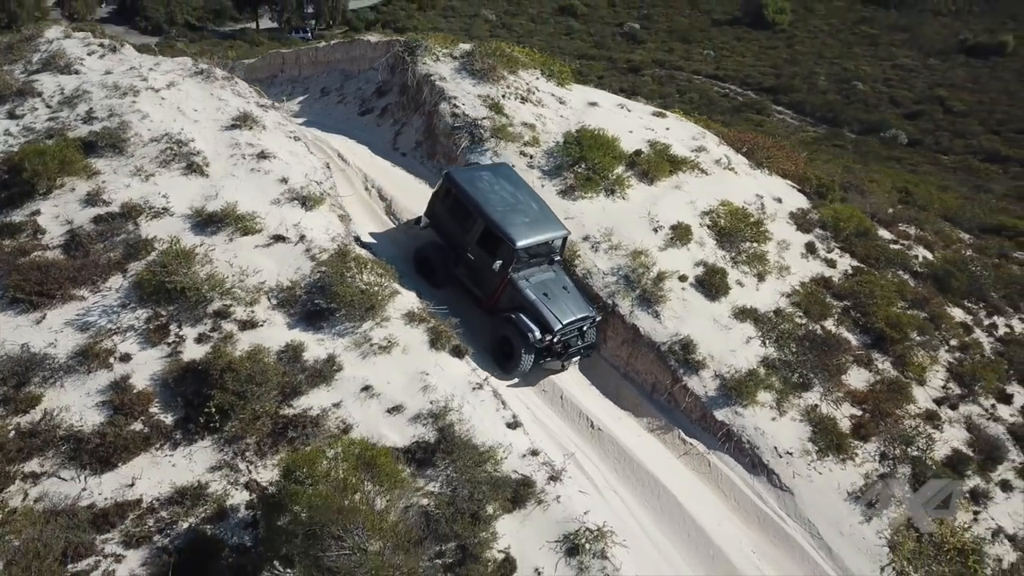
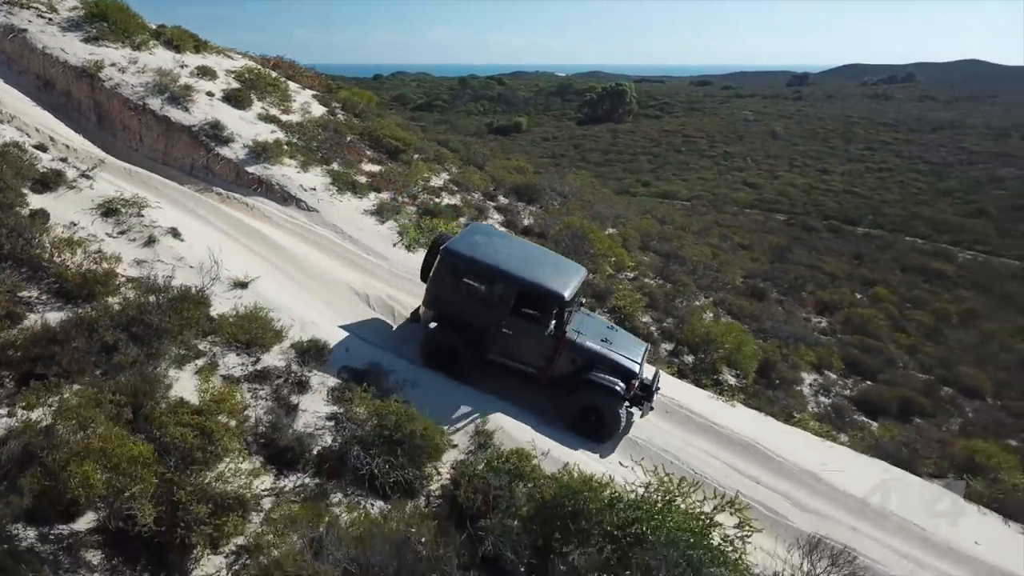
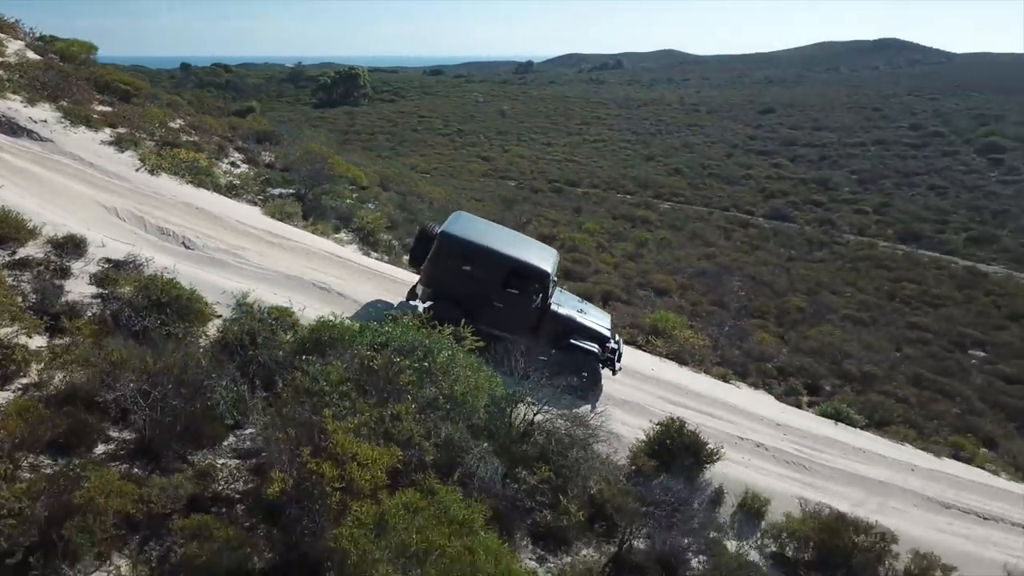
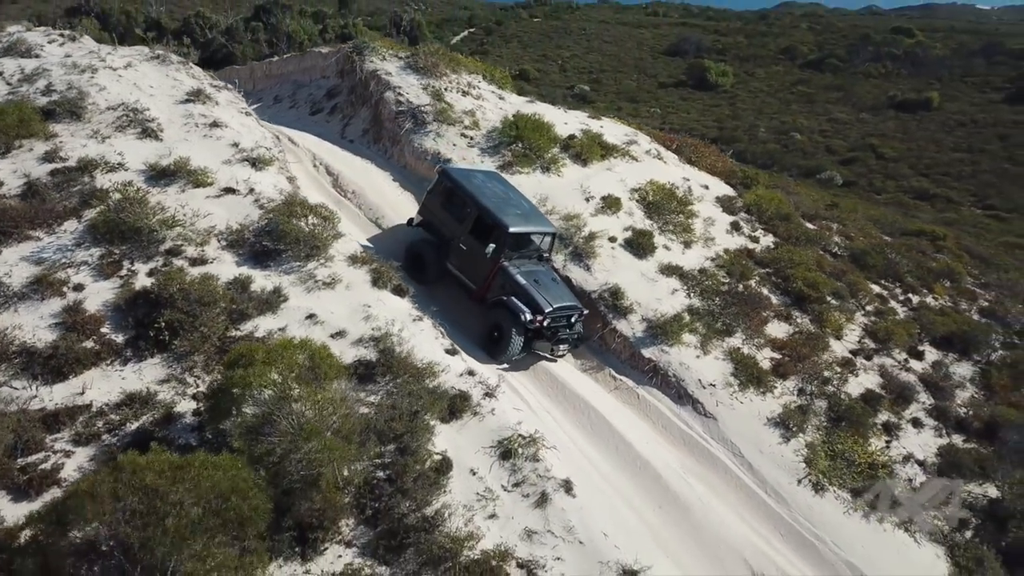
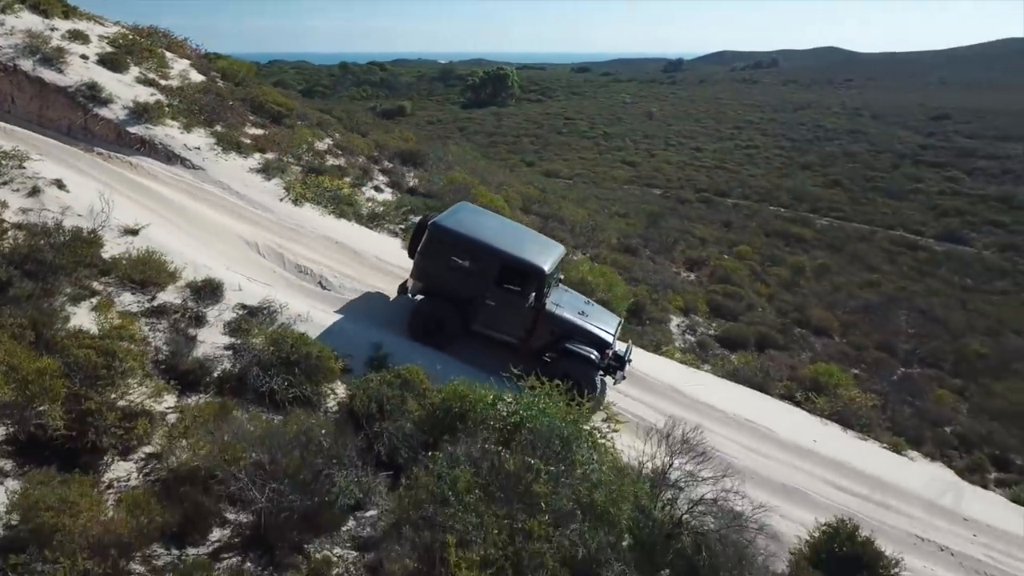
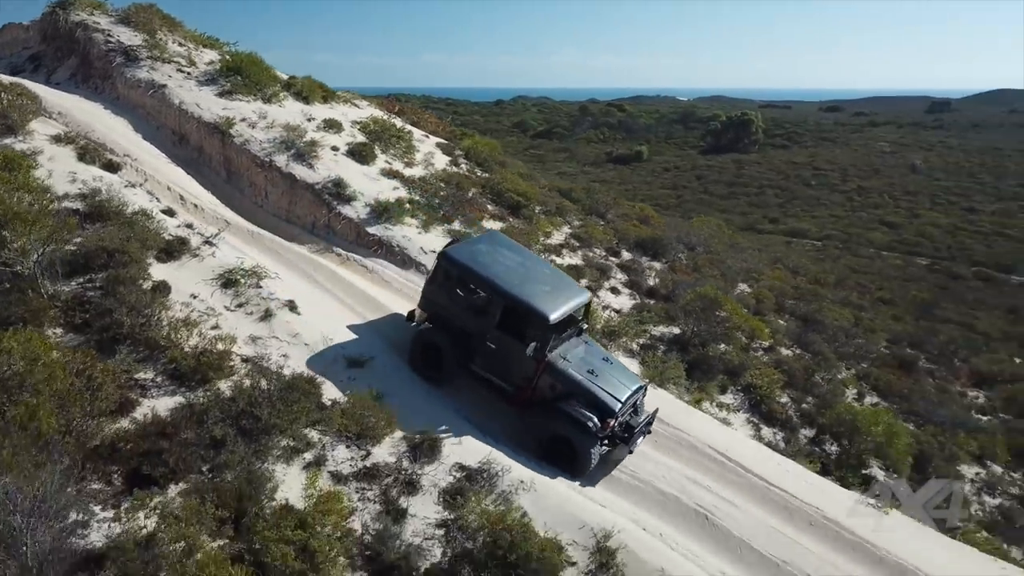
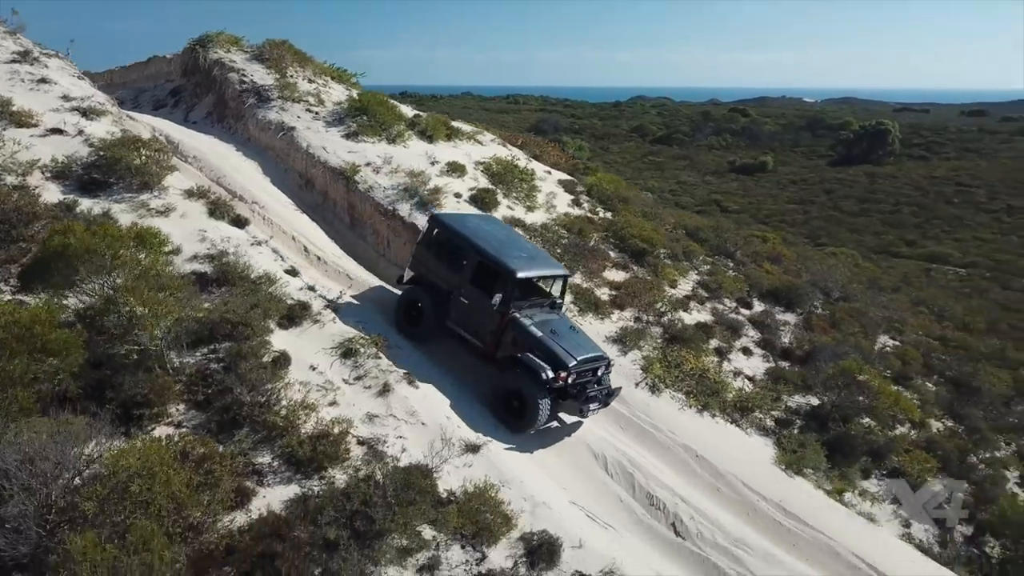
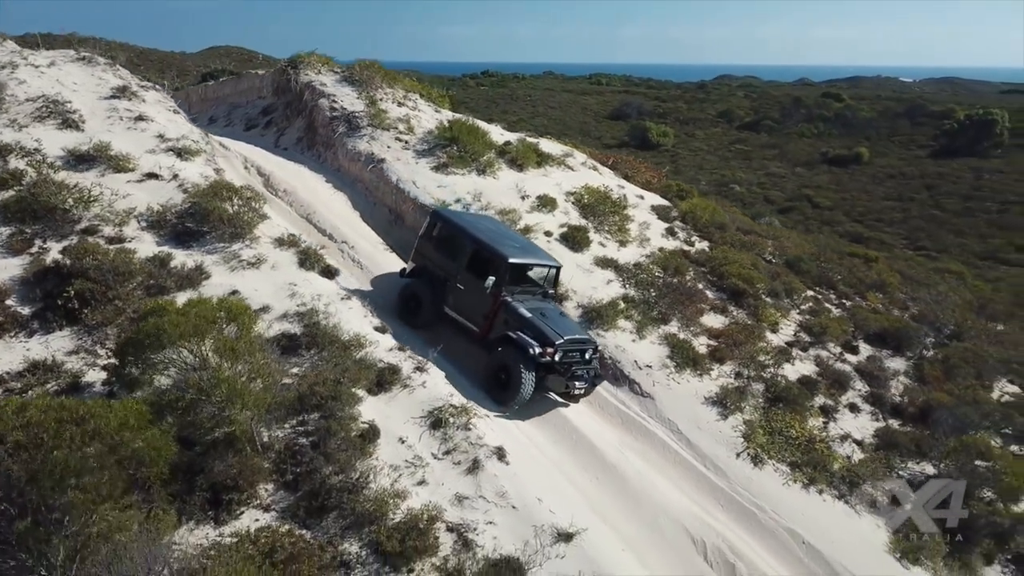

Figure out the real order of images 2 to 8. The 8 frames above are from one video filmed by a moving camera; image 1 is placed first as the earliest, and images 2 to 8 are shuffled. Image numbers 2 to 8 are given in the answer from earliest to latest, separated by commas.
4, 8, 7, 6, 2, 5, 3
